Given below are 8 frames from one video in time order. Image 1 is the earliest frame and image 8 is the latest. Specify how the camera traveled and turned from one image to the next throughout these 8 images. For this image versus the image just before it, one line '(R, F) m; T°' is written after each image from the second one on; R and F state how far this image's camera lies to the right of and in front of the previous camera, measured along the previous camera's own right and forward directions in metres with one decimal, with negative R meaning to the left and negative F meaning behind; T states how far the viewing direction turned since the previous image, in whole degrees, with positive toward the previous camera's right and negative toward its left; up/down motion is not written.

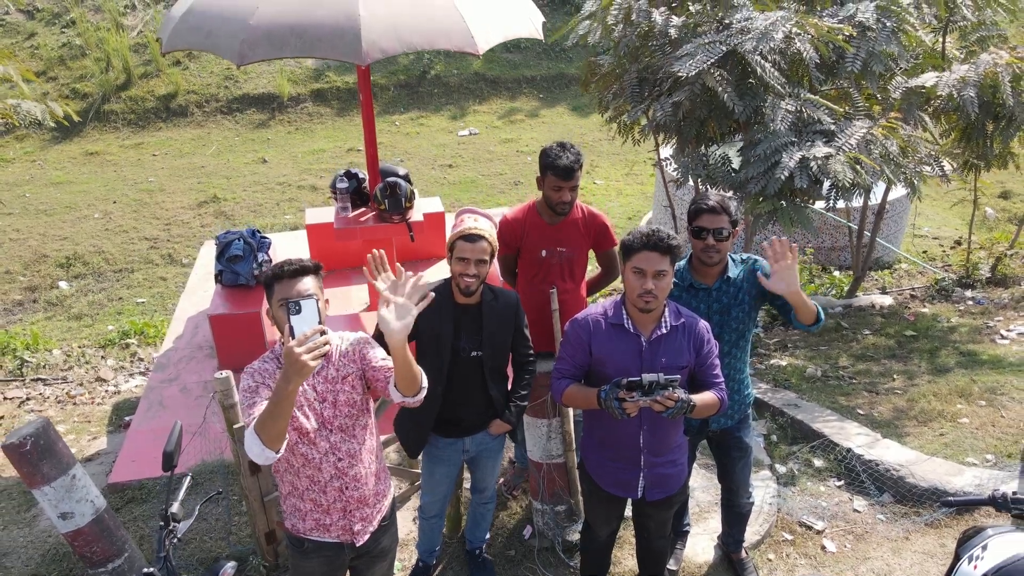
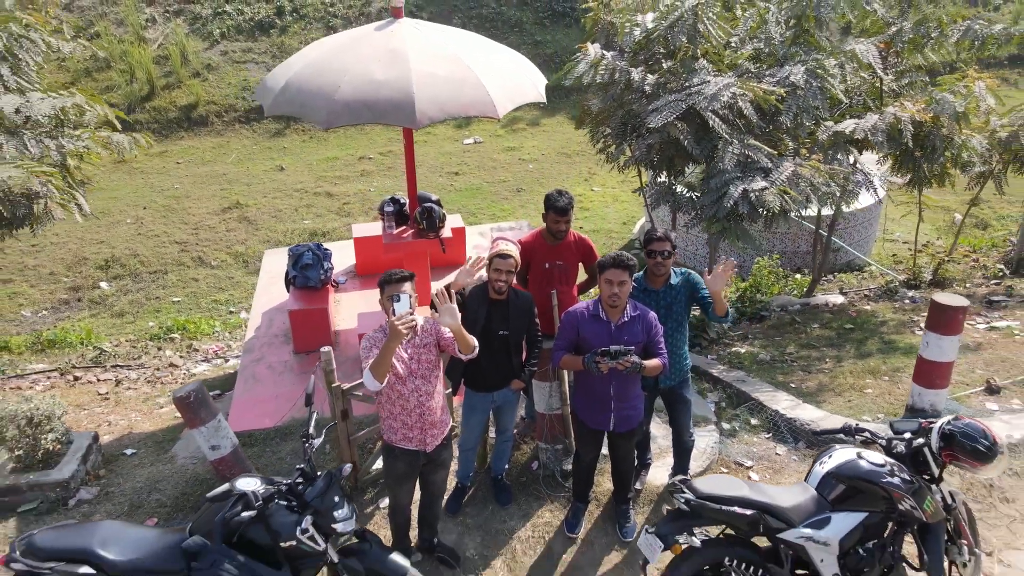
(0.0, -1.0) m; 0°
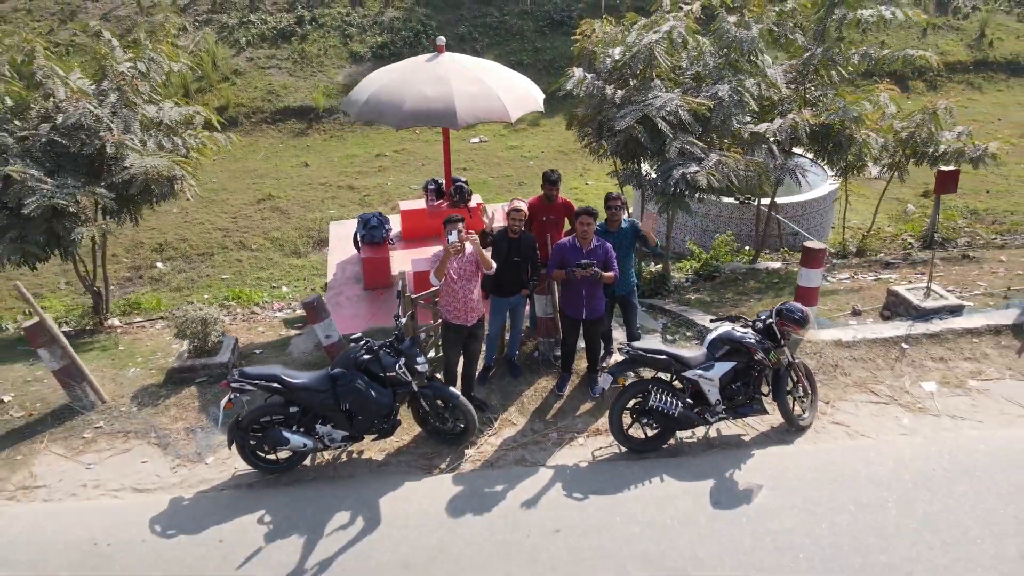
(-0.1, -1.7) m; 0°
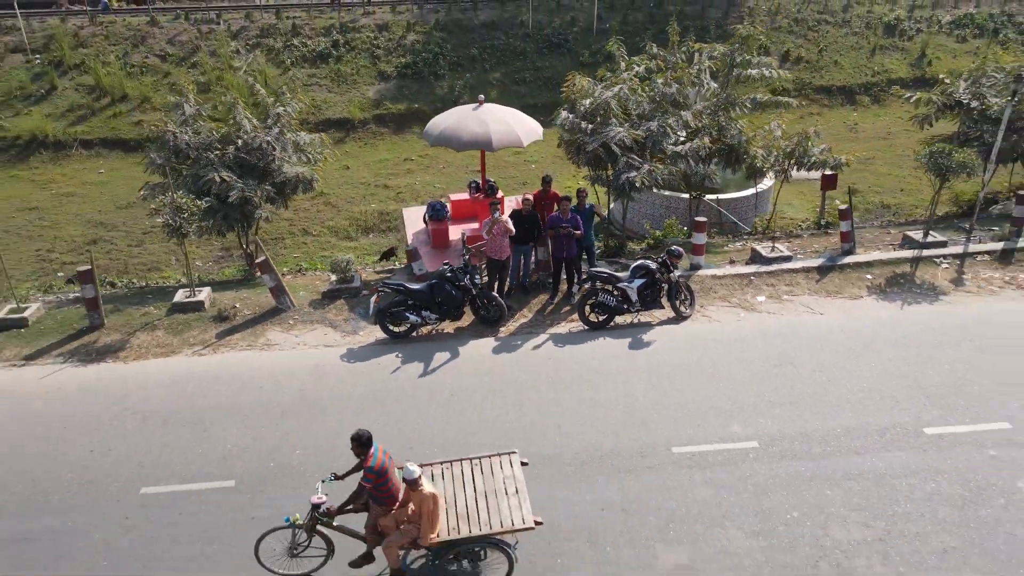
(-0.1, -3.7) m; 0°
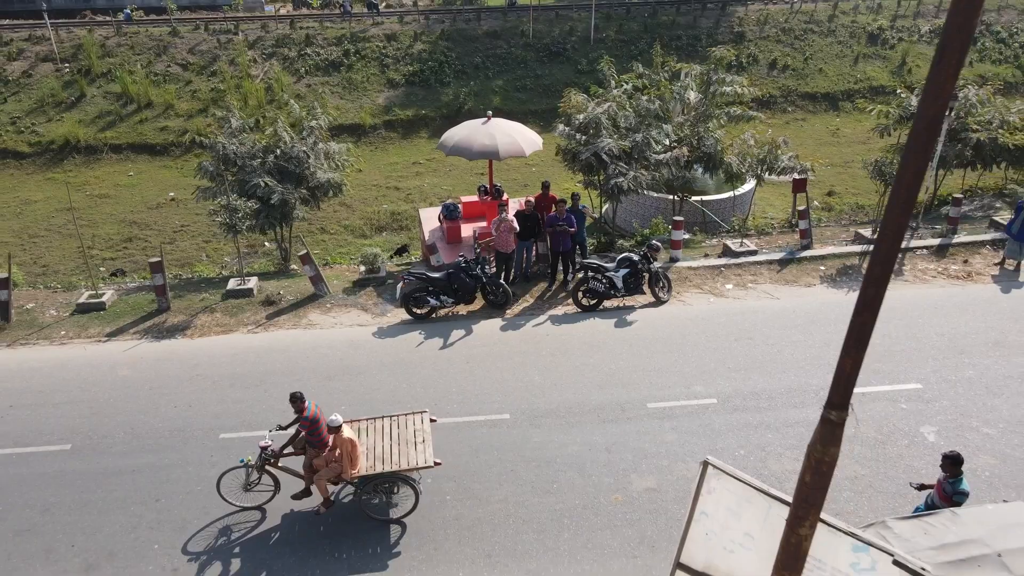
(0.0, -1.5) m; 0°
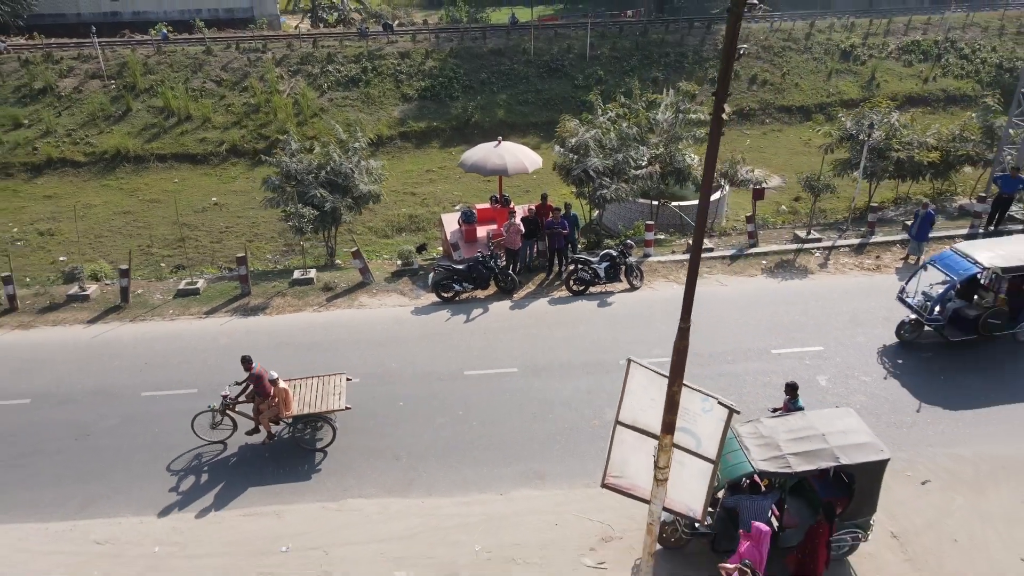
(-0.1, -2.7) m; 0°
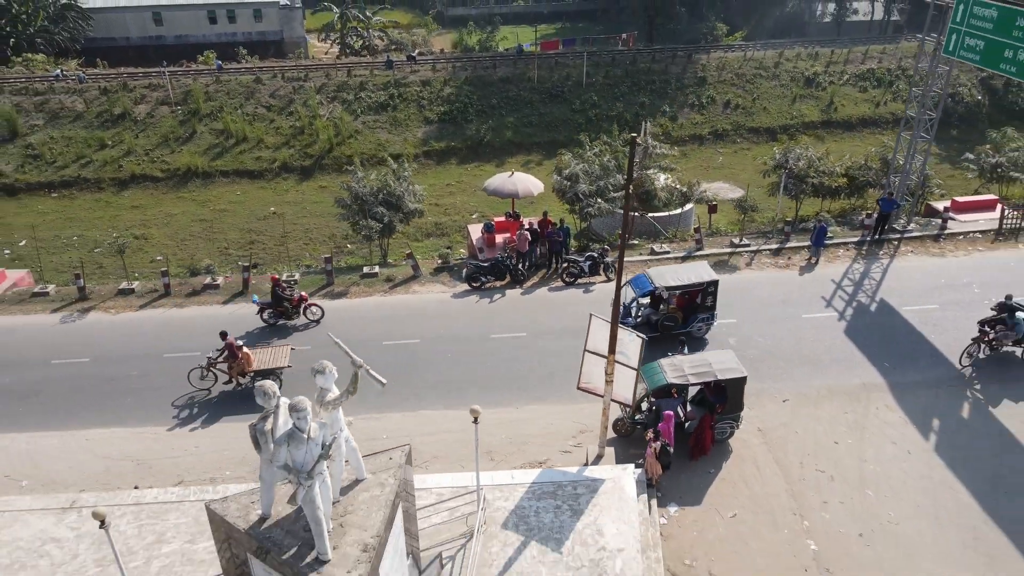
(-0.1, -4.8) m; 0°
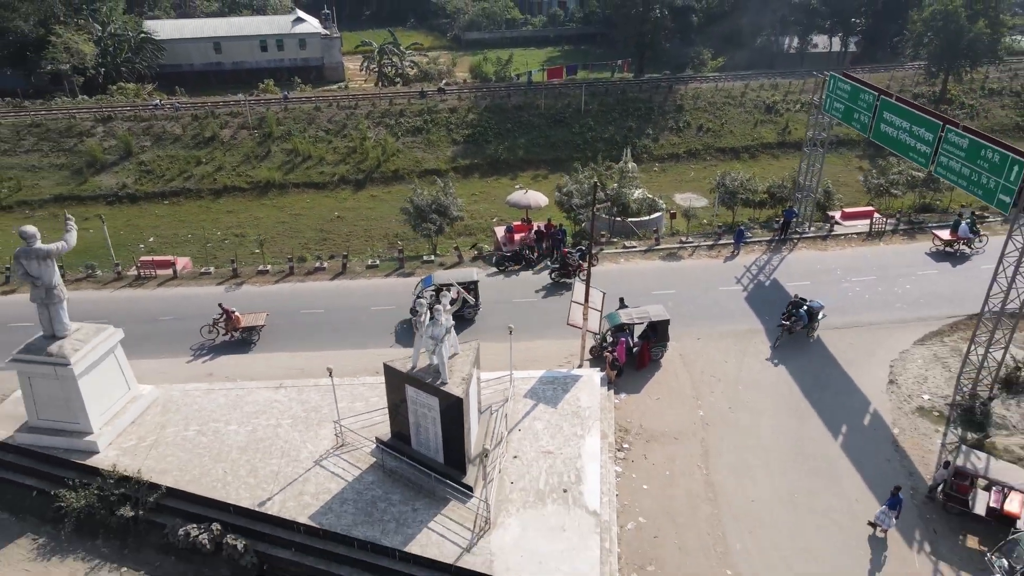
(-0.2, -7.8) m; 0°
